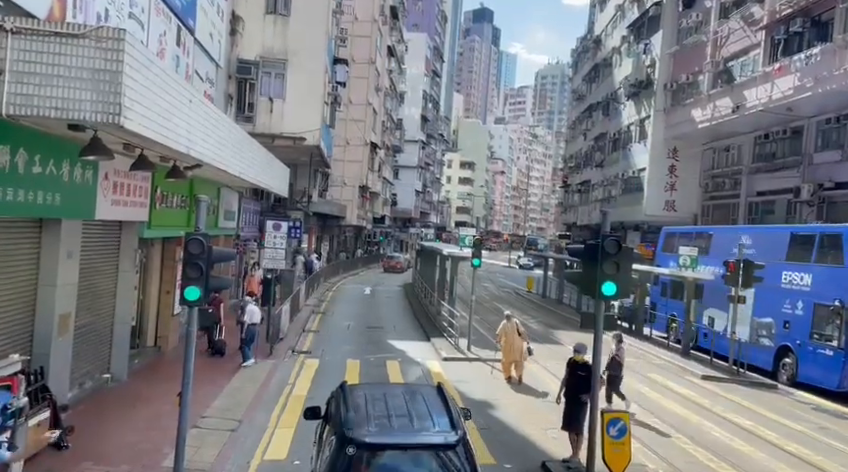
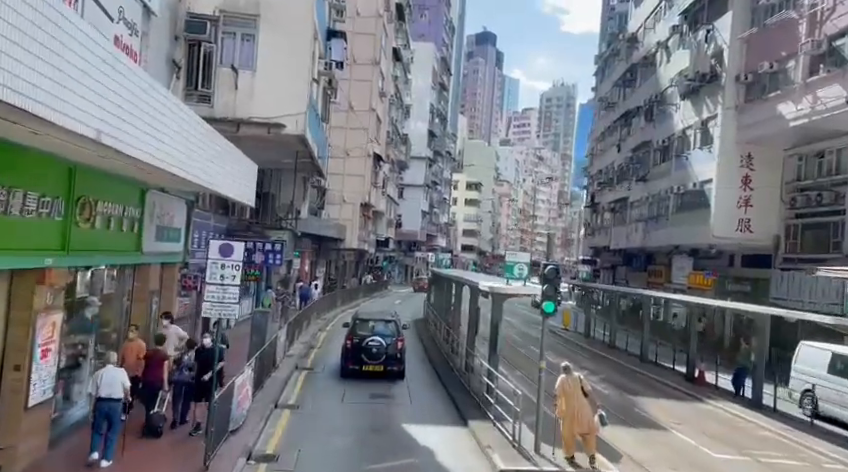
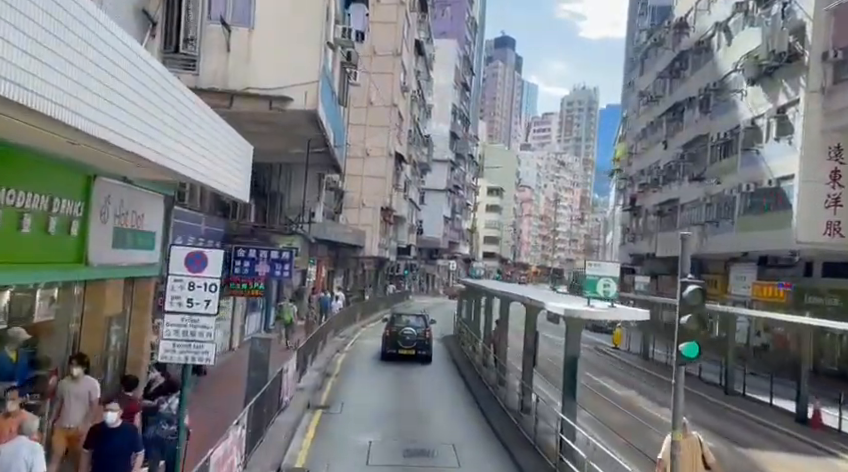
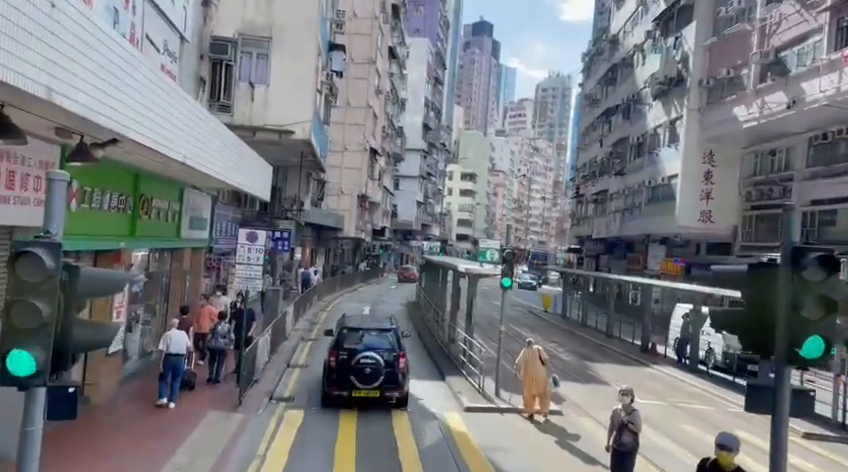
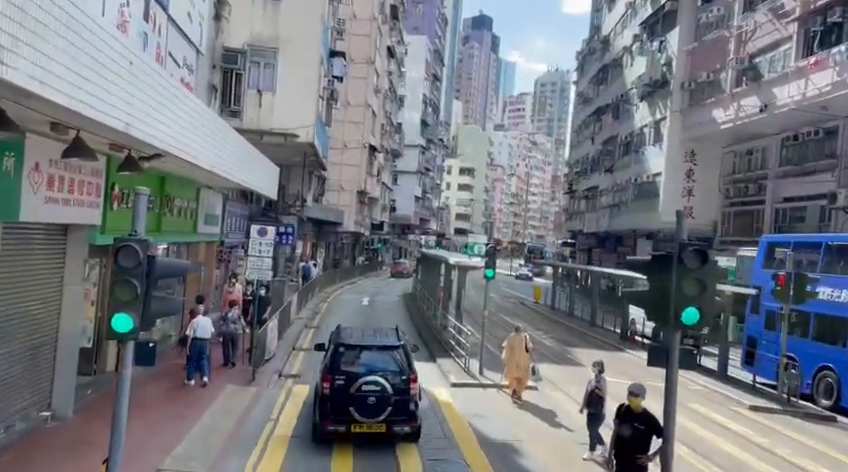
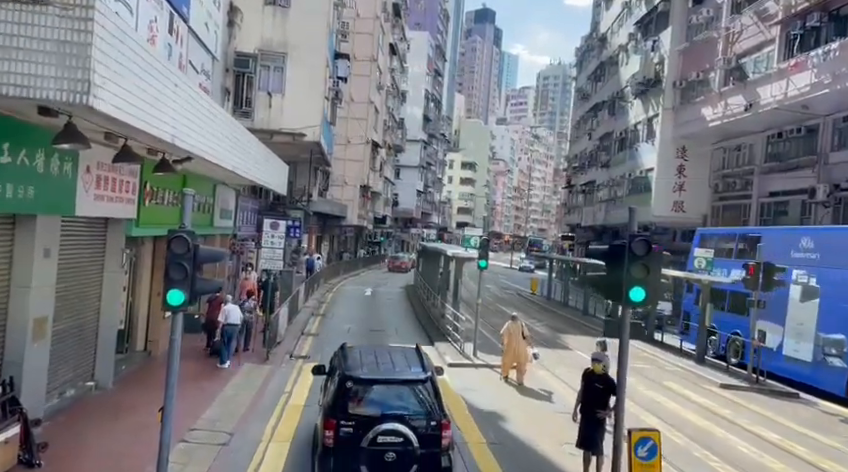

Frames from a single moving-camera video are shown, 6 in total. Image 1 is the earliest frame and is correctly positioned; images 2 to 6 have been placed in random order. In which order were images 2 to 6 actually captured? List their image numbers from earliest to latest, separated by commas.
6, 5, 4, 2, 3
